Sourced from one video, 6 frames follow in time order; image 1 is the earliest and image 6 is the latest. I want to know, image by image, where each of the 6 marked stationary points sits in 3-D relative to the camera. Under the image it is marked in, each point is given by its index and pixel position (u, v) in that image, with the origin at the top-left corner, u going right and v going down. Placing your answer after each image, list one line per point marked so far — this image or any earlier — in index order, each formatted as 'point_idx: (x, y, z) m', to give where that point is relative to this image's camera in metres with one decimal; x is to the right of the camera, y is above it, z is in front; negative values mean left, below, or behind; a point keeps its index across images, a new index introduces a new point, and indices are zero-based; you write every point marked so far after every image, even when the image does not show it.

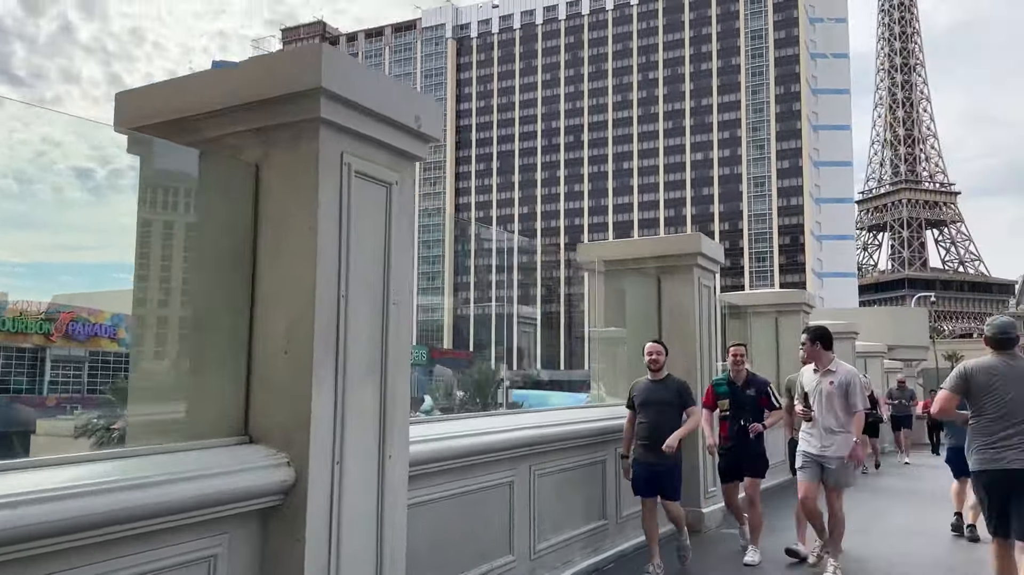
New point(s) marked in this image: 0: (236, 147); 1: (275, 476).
0: (-1.2, +0.6, +3.7) m
1: (-0.9, -0.7, +3.2) m
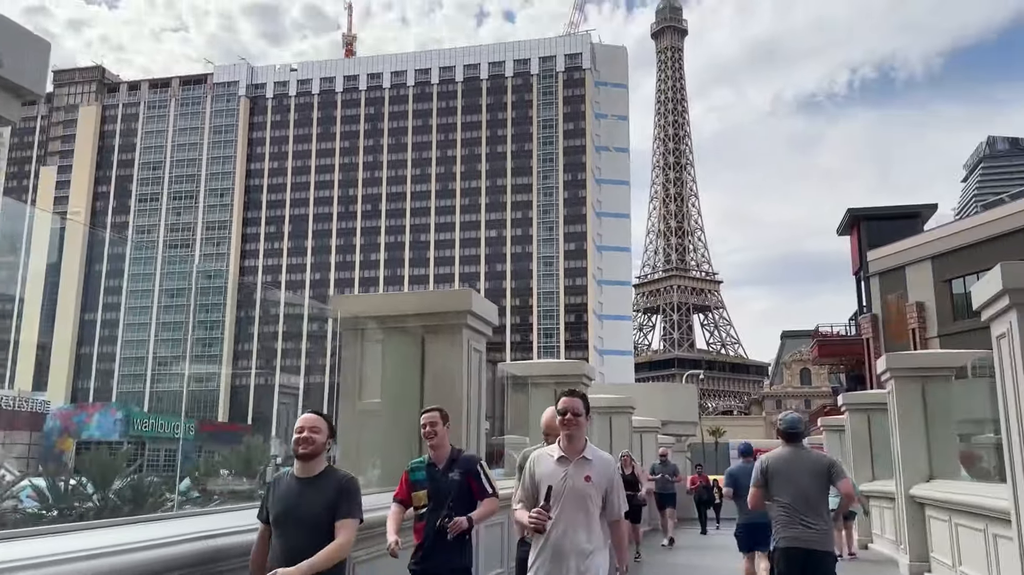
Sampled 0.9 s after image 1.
0: (-2.2, +0.6, +2.0) m
1: (-1.8, -0.7, +1.6) m
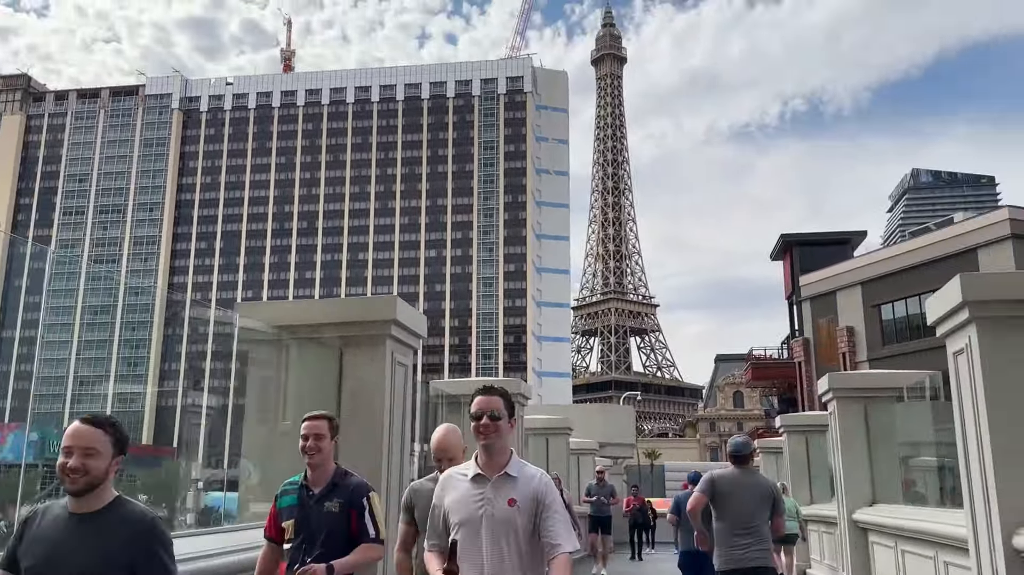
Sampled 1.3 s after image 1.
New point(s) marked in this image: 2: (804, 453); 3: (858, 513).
0: (-2.3, +0.6, +1.3) m
1: (-2.0, -0.6, +0.9) m
2: (+5.2, -3.0, +15.1) m
3: (+4.1, -2.7, +9.9) m
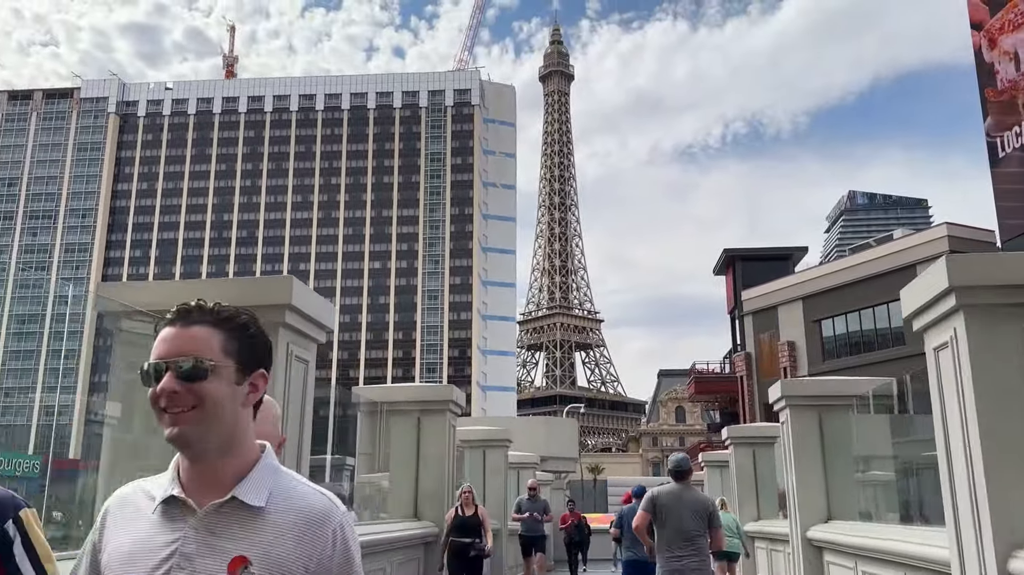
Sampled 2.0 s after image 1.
0: (-2.5, +0.9, +0.3) m
1: (-2.1, -0.4, -0.2) m
2: (+4.1, -3.1, +14.5) m
3: (+3.3, -2.6, +9.2) m
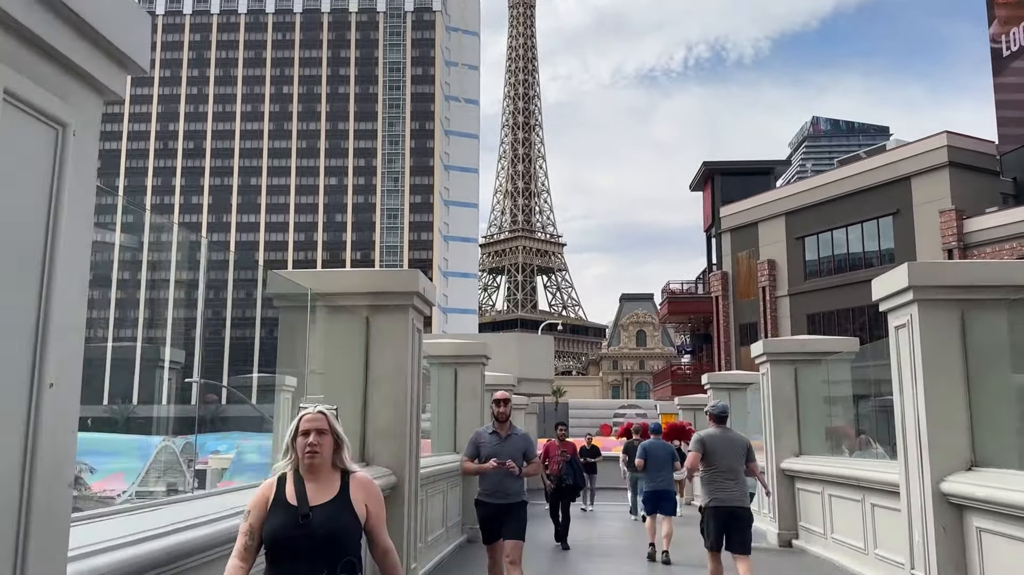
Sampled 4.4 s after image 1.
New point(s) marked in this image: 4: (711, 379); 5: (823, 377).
0: (-2.1, +1.3, -3.2) m
1: (-1.7, 0.0, -3.5) m
2: (+3.8, -1.4, +11.6) m
3: (+3.3, -1.4, +6.3) m
4: (+4.1, -1.9, +17.6) m
5: (+4.0, -1.2, +10.9) m
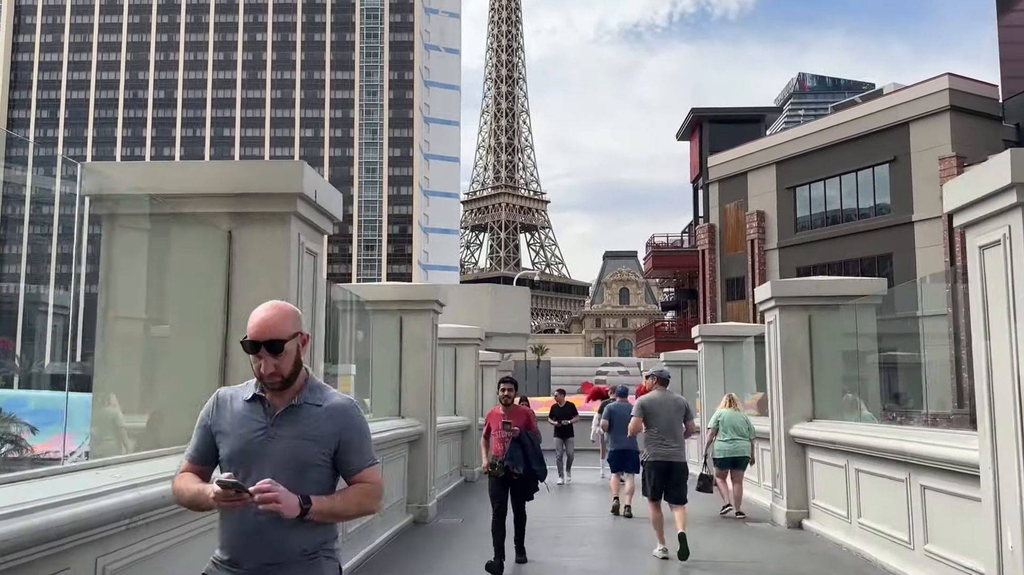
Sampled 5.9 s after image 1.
0: (-2.3, +1.4, -5.3) m
1: (-1.9, 0.0, -5.6) m
2: (+3.3, -0.6, +9.6) m
3: (+2.9, -0.9, +4.3) m
4: (+3.5, -0.8, +15.7) m
5: (+3.6, -0.4, +9.0) m
